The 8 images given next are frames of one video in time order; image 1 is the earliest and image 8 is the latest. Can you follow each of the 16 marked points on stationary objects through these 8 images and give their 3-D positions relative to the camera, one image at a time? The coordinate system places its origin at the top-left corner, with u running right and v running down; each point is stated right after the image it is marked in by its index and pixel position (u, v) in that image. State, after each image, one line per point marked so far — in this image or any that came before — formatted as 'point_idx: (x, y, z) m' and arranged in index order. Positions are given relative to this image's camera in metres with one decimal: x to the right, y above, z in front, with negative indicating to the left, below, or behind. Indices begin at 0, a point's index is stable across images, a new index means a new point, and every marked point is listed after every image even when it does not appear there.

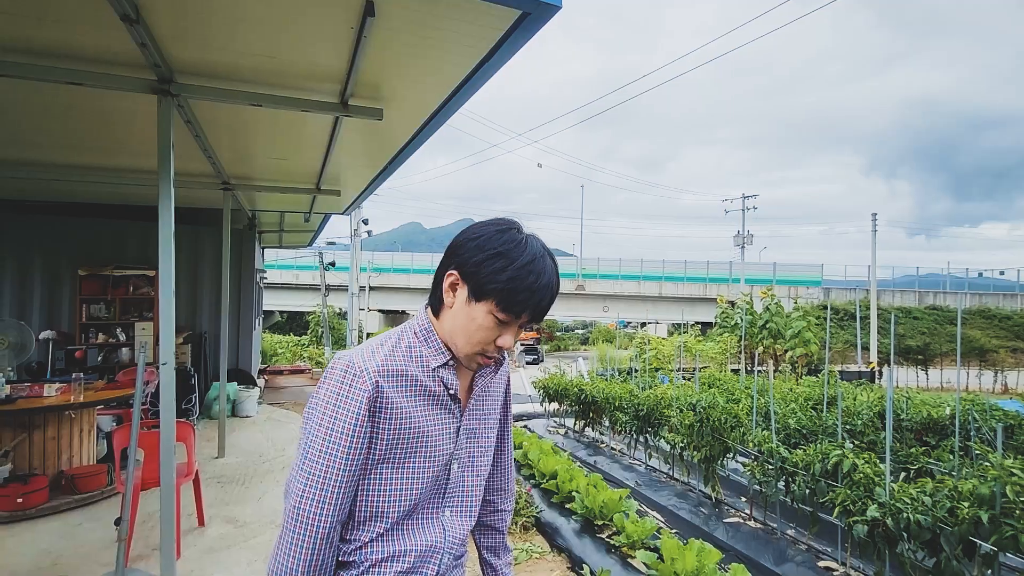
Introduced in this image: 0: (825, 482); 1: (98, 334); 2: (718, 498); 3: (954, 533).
0: (+2.0, -1.2, +3.1) m
1: (-5.4, -0.6, +6.3) m
2: (+1.8, -1.8, +4.1) m
3: (+2.1, -1.2, +2.3) m
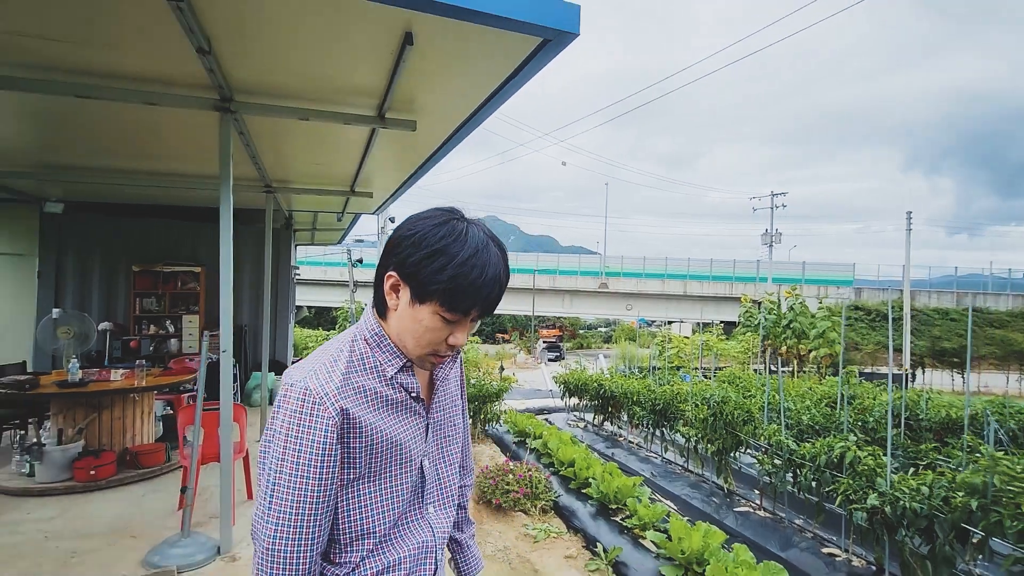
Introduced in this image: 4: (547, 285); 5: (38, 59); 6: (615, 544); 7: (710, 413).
0: (+2.1, -1.2, +3.2) m
1: (-5.1, -0.5, +6.8) m
2: (+1.9, -1.8, +4.3) m
3: (+2.2, -1.2, +2.5) m
4: (+1.5, +0.1, +17.7) m
5: (-2.8, +1.3, +2.8) m
6: (+0.7, -1.7, +3.3) m
7: (+1.8, -1.1, +4.4) m
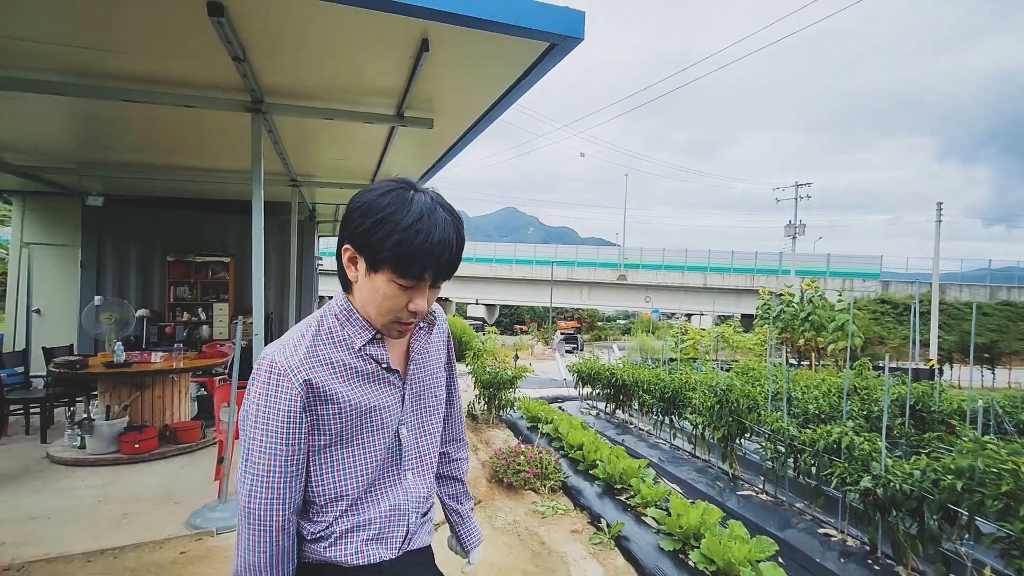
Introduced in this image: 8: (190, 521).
0: (+2.2, -1.2, +3.3) m
1: (-4.9, -0.4, +7.1) m
2: (+2.0, -1.7, +4.4) m
3: (+2.3, -1.1, +2.6) m
4: (+2.1, +0.4, +17.8) m
5: (-2.7, +1.4, +3.0) m
6: (+0.8, -1.7, +3.5) m
7: (+1.9, -1.1, +4.5) m
8: (-2.1, -1.5, +3.1) m
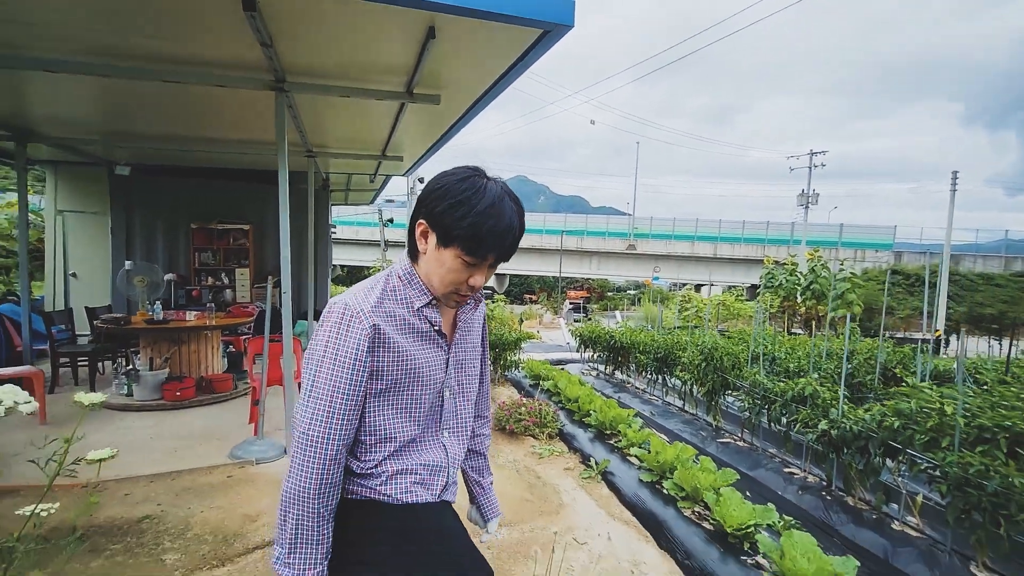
0: (+2.2, -0.9, +3.7) m
1: (-4.8, +0.2, +7.6) m
2: (+2.1, -1.4, +4.8) m
3: (+2.3, -0.9, +2.9) m
4: (+2.4, +1.6, +18.1) m
5: (-2.7, +1.7, +3.4) m
6: (+0.8, -1.4, +3.9) m
7: (+1.9, -0.7, +4.9) m
8: (-2.1, -1.2, +3.6) m
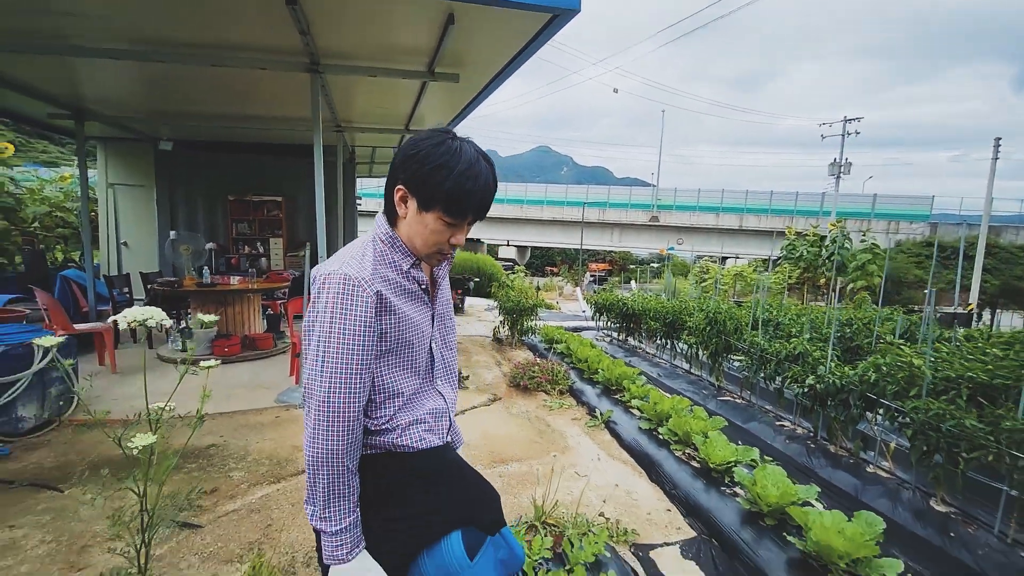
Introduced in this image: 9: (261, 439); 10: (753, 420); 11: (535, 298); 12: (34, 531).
0: (+2.3, -0.6, +4.0) m
1: (-4.5, +0.7, +8.1) m
2: (+2.2, -1.0, +5.1) m
3: (+2.3, -0.7, +3.2) m
4: (+3.2, +2.7, +18.2) m
5: (-2.6, +2.0, +3.7) m
6: (+0.9, -1.1, +4.3) m
7: (+2.1, -0.4, +5.2) m
8: (-2.0, -0.9, +4.1) m
9: (-1.8, -1.1, +3.4) m
10: (+2.1, -1.1, +4.1) m
11: (+0.3, -0.2, +7.3) m
12: (-2.3, -1.2, +2.3) m
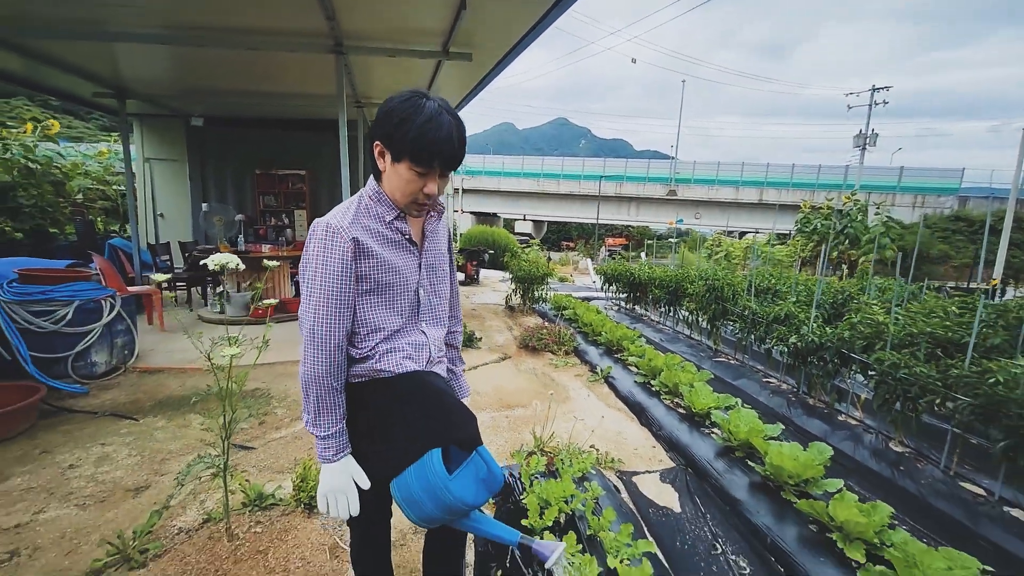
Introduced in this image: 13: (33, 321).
0: (+2.4, -0.3, +4.3) m
1: (-4.3, +1.3, +8.6) m
2: (+2.3, -0.7, +5.5) m
3: (+2.4, -0.4, +3.5) m
4: (+3.7, +3.7, +18.3) m
5: (-2.5, +2.3, +4.1) m
6: (+1.0, -0.8, +4.7) m
7: (+2.2, 0.0, +5.5) m
8: (-1.9, -0.6, +4.6) m
9: (-1.7, -0.8, +3.9) m
10: (+2.2, -0.8, +4.5) m
11: (+0.5, +0.3, +7.6) m
12: (-2.3, -0.9, +2.8) m
13: (-3.4, -0.2, +3.4) m
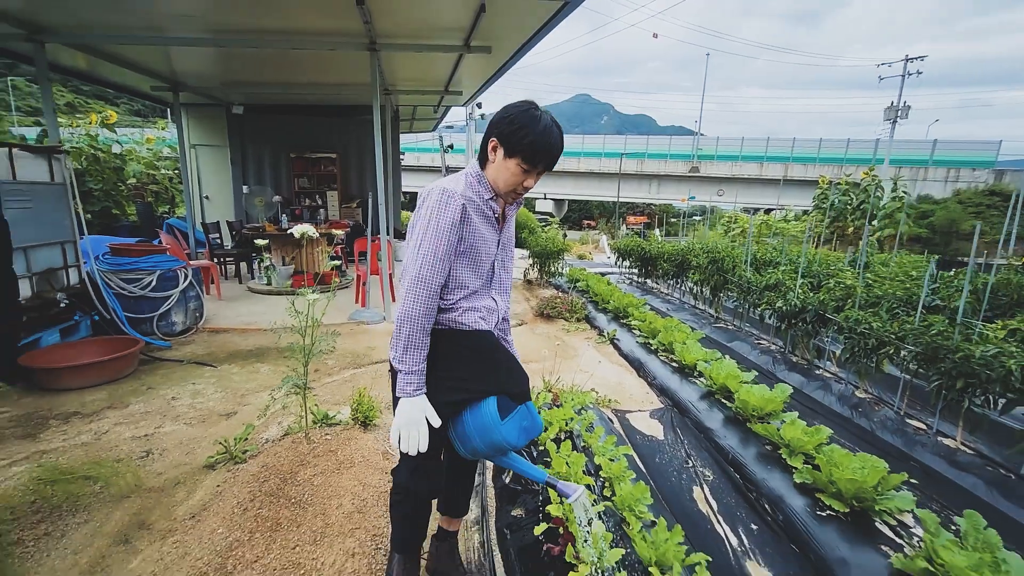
0: (+2.5, 0.0, +4.7) m
1: (-4.0, +1.7, +9.2) m
2: (+2.5, -0.3, +5.9) m
3: (+2.5, -0.2, +4.0) m
4: (+4.5, +4.6, +18.4) m
5: (-2.4, +2.5, +4.6) m
6: (+1.1, -0.5, +5.2) m
7: (+2.4, +0.3, +5.9) m
8: (-1.8, -0.3, +5.2) m
9: (-1.6, -0.5, +4.5) m
10: (+2.3, -0.5, +5.0) m
11: (+0.8, +0.7, +8.1) m
12: (-2.2, -0.7, +3.5) m
13: (-3.3, 0.0, +4.1) m
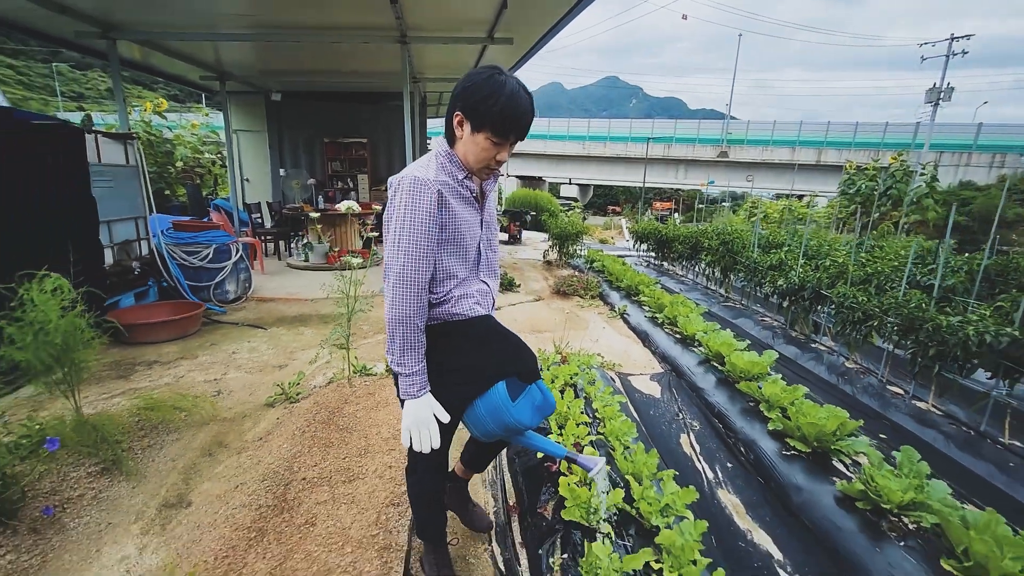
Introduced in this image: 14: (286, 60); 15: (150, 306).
0: (+2.7, +0.2, +5.0) m
1: (-3.5, +2.2, +9.8) m
2: (+2.8, -0.1, +6.2) m
3: (+2.6, 0.0, +4.2) m
4: (+5.4, +5.2, +18.4) m
5: (-2.2, +2.8, +5.0) m
6: (+1.3, -0.2, +5.5) m
7: (+2.7, +0.6, +6.1) m
8: (-1.5, 0.0, +5.7) m
9: (-1.4, -0.2, +5.0) m
10: (+2.5, -0.3, +5.2) m
11: (+1.2, +1.1, +8.4) m
12: (-2.1, -0.5, +4.0) m
13: (-3.2, +0.3, +4.6) m
14: (-3.2, +3.3, +6.8) m
15: (-3.2, -0.2, +4.2) m
